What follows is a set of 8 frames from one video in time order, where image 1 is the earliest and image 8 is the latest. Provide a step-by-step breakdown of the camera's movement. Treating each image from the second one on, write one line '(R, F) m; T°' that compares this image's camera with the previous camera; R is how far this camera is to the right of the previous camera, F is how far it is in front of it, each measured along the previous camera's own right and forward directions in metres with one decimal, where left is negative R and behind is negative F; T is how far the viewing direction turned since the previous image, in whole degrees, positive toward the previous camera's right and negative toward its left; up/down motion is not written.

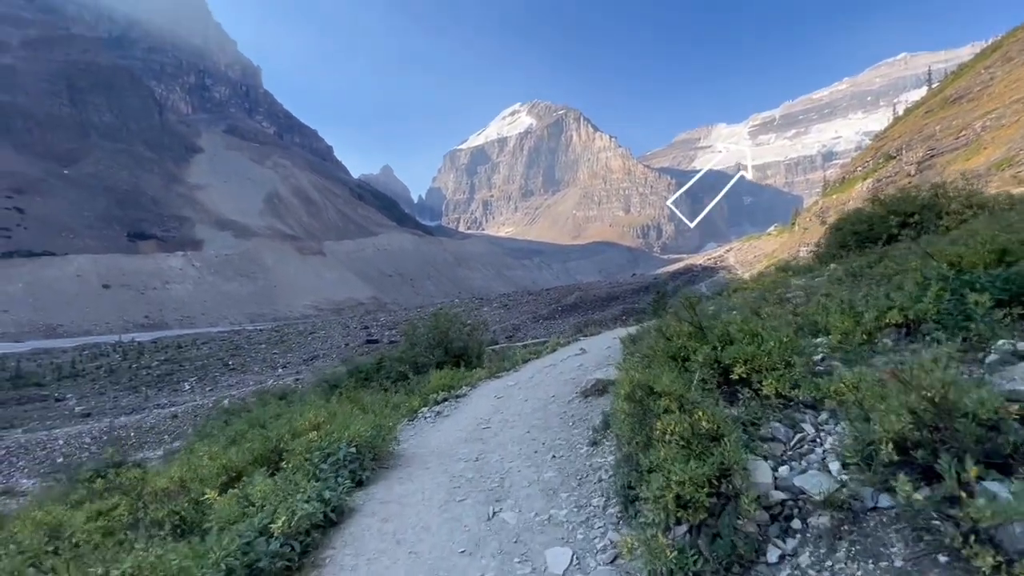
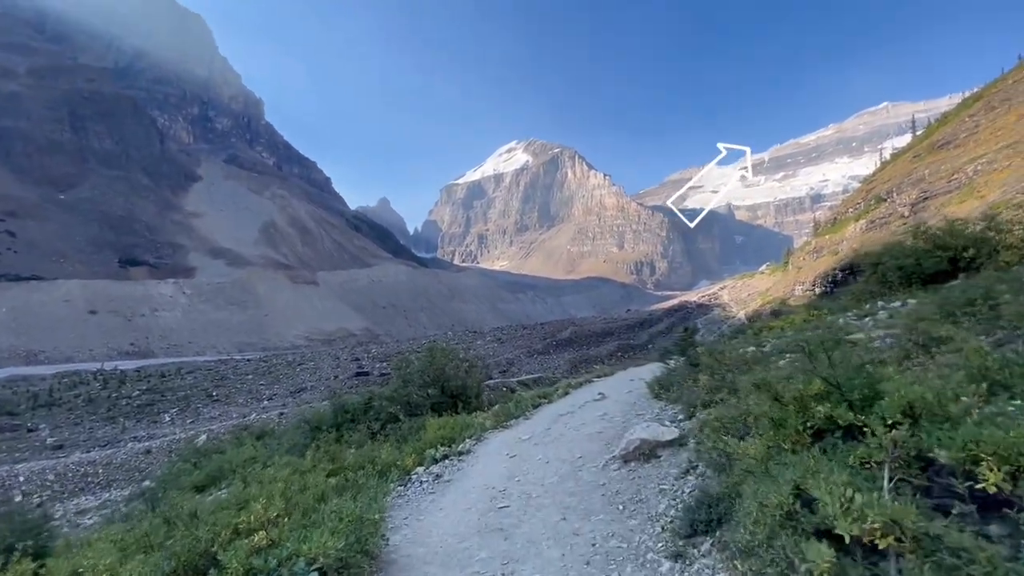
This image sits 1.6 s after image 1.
(-0.4, +1.5) m; +1°
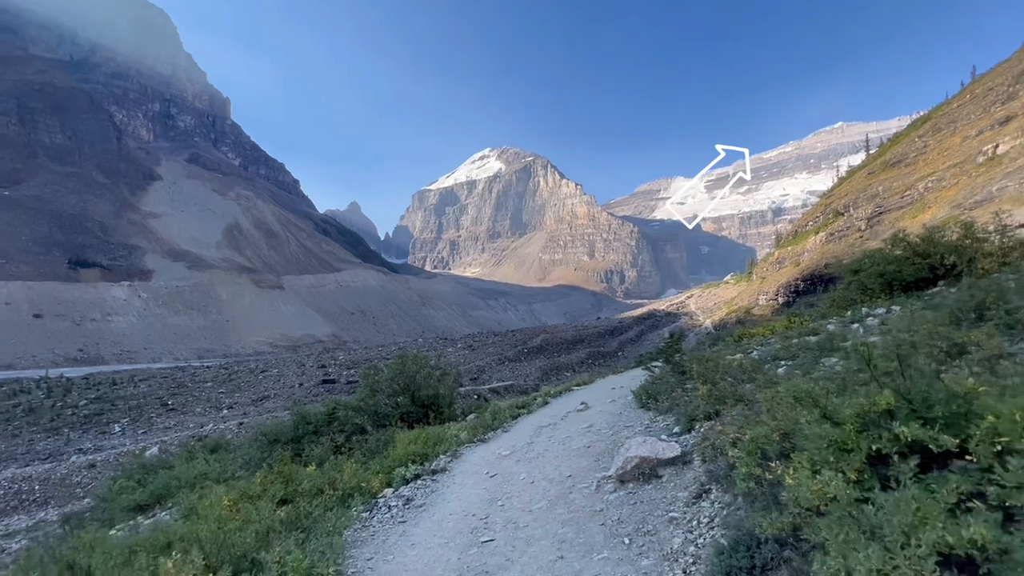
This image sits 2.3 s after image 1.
(-0.1, +0.7) m; +3°
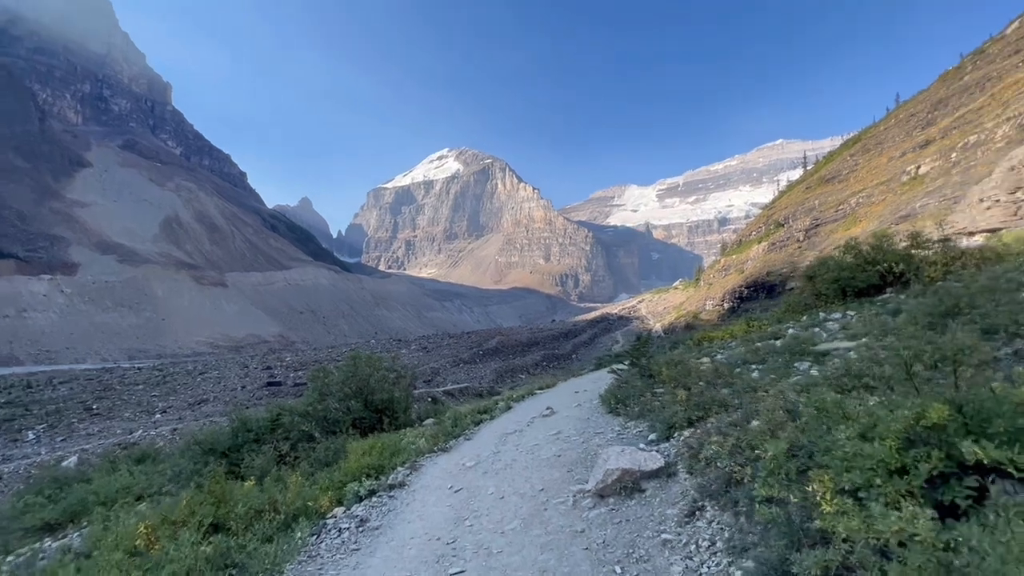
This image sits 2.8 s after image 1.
(-0.2, +0.5) m; +5°
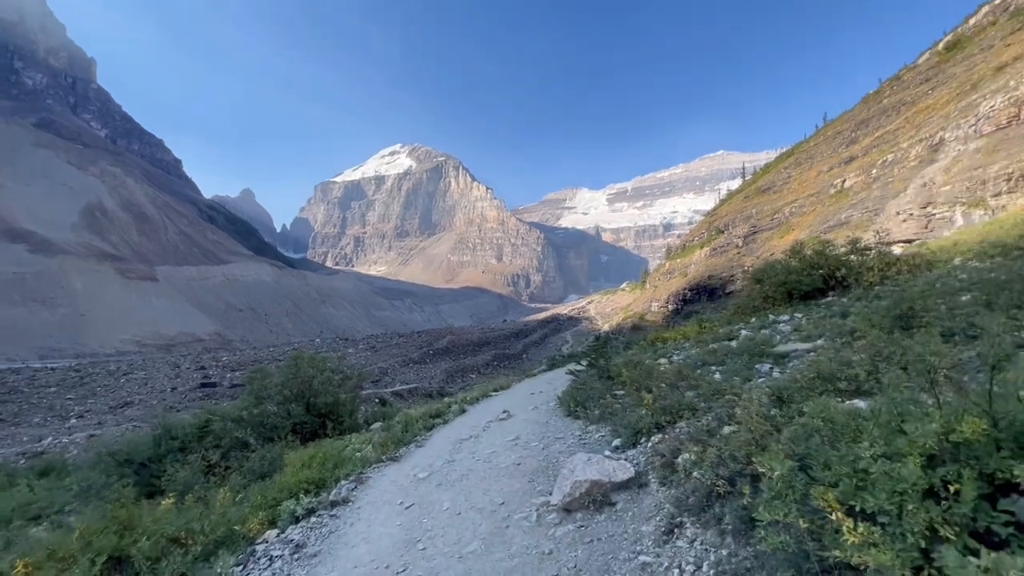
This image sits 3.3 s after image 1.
(-0.1, +0.5) m; +6°
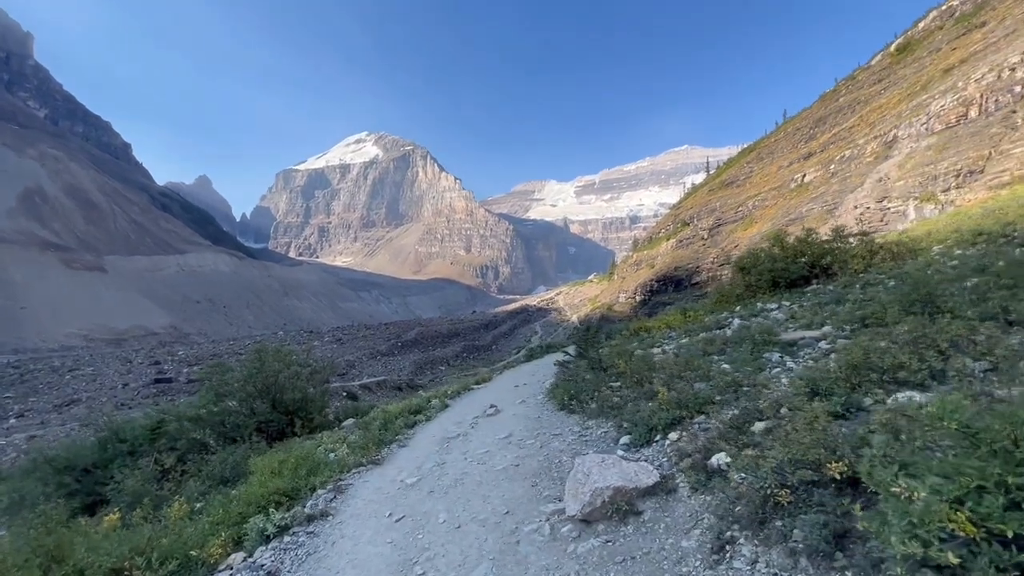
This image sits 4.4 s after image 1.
(-0.4, +0.6) m; +4°
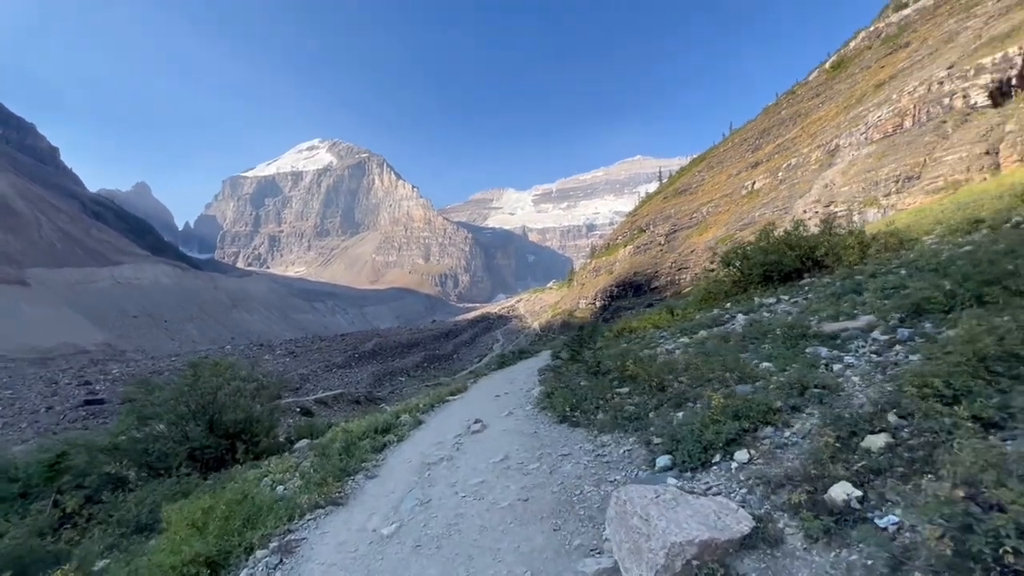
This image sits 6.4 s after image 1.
(-0.4, +1.3) m; +5°
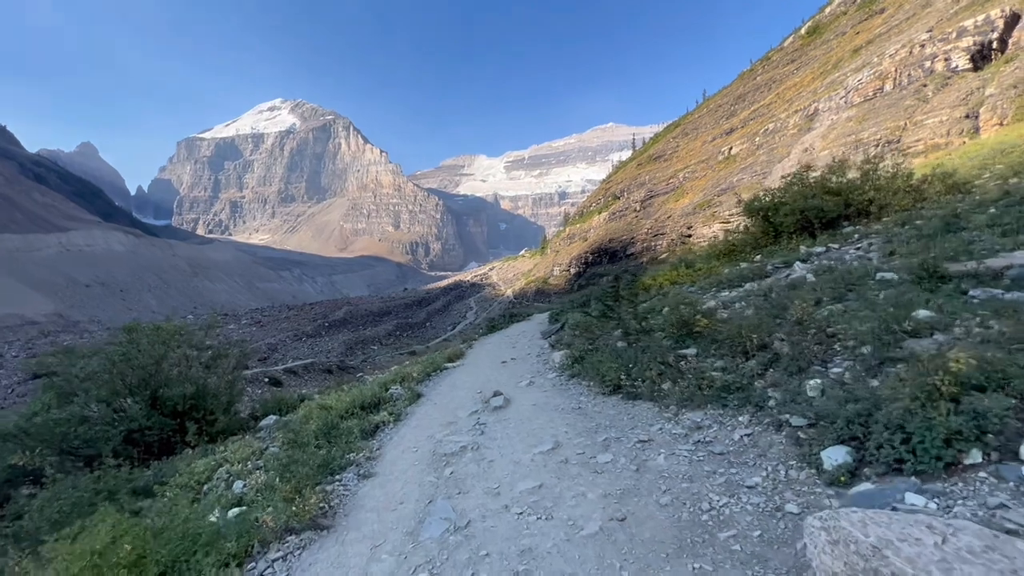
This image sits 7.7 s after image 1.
(-0.7, +1.8) m; +3°
